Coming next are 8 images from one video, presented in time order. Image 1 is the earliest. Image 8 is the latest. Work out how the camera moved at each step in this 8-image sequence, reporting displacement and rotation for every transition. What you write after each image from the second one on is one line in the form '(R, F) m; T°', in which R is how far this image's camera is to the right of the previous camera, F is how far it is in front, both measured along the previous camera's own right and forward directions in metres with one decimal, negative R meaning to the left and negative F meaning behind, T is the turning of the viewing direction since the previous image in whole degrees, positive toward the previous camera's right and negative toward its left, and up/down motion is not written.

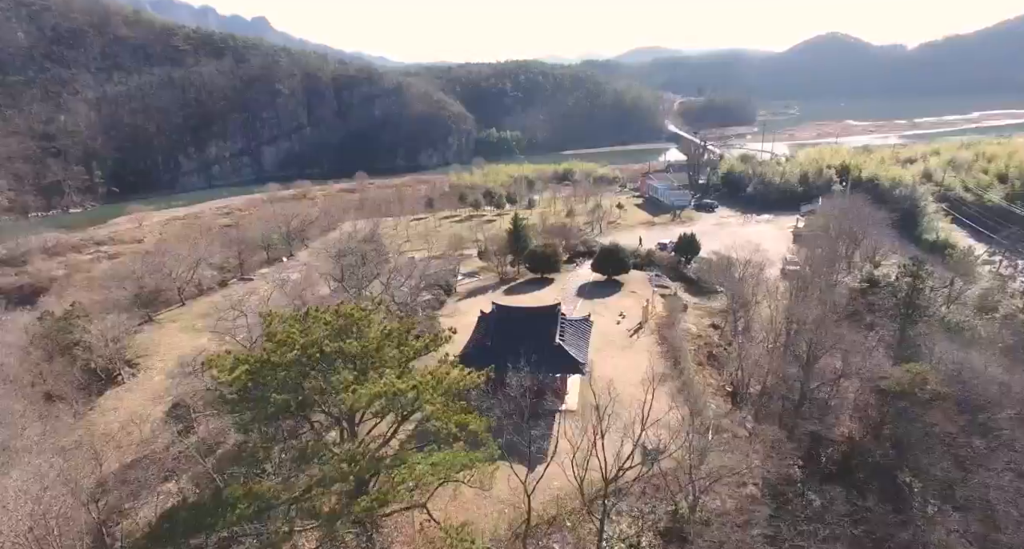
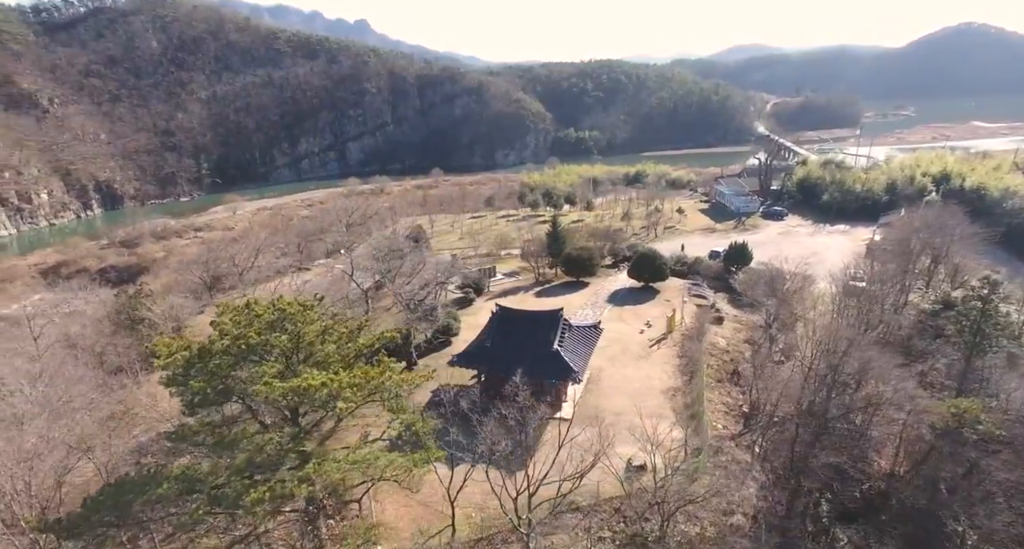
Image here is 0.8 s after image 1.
(+2.1, +0.2) m; -8°
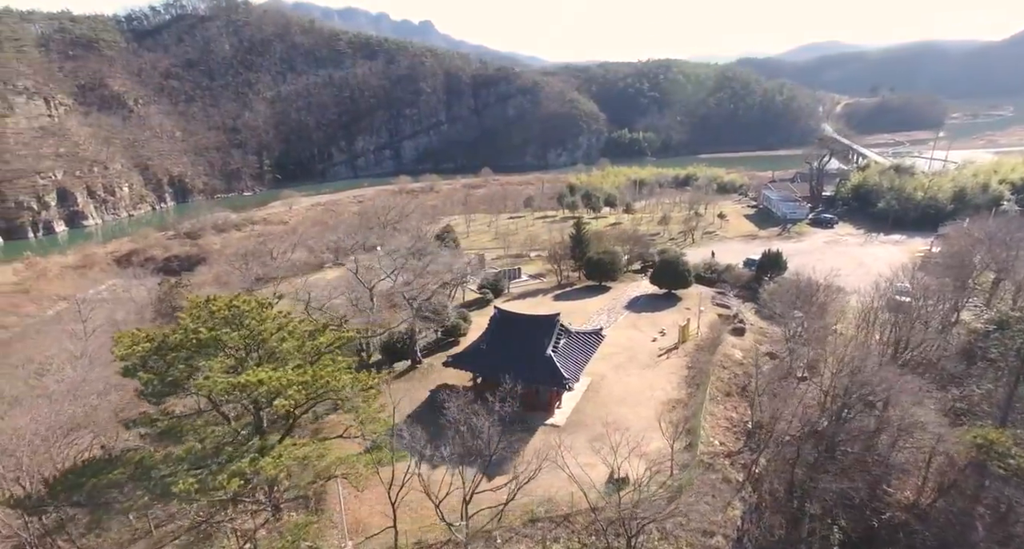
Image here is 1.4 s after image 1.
(+1.6, +0.1) m; -5°
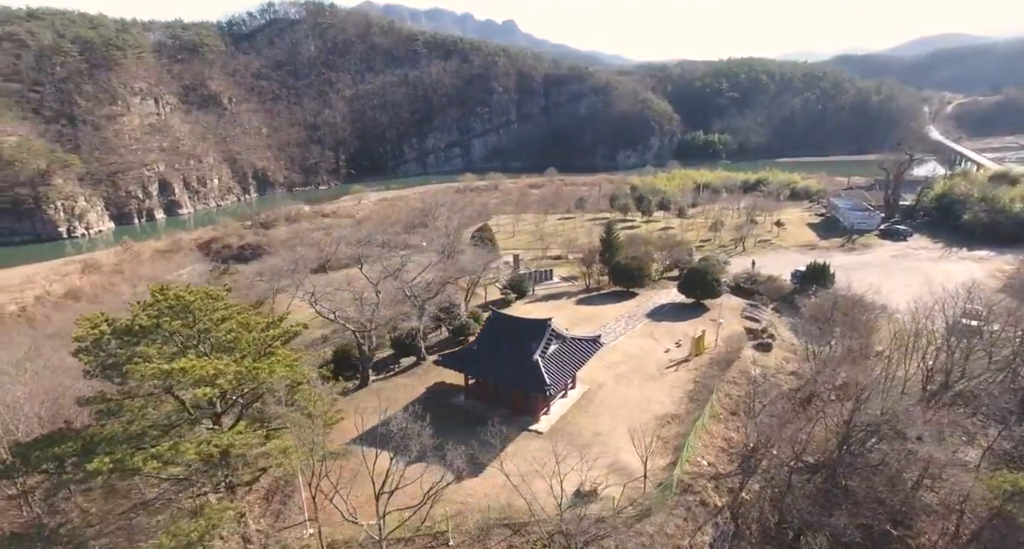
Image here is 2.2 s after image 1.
(+2.2, +0.2) m; -7°
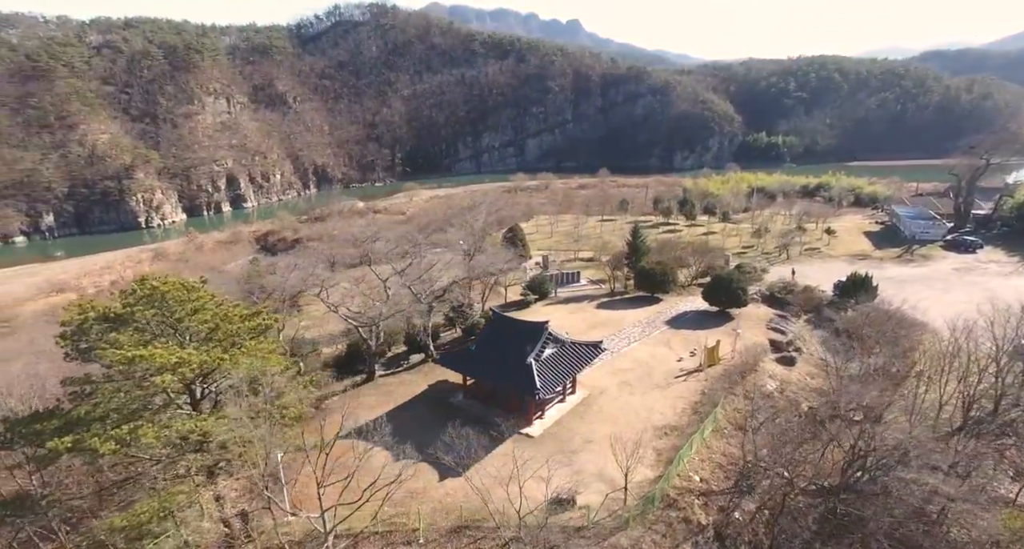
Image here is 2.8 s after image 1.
(+1.6, +0.2) m; -6°
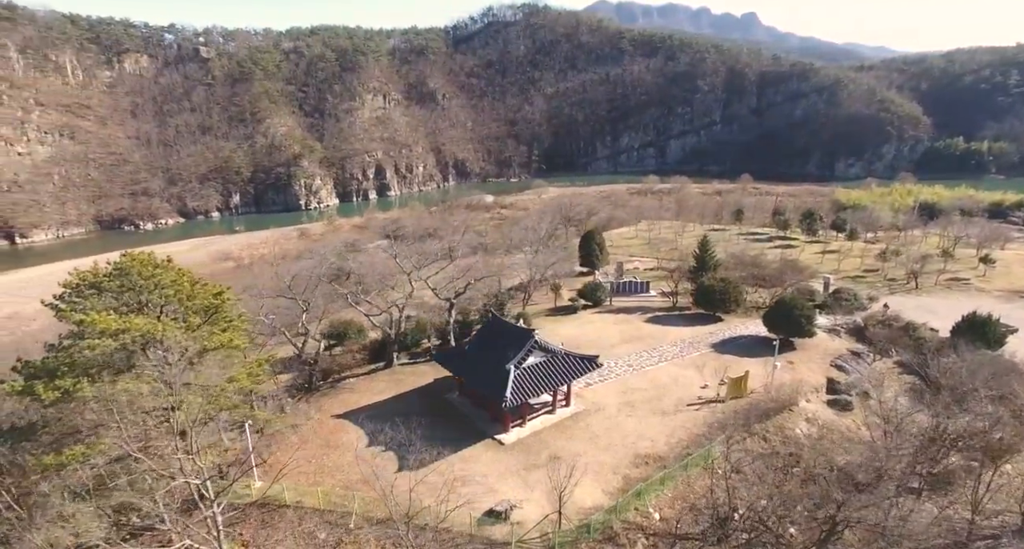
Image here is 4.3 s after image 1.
(+4.0, +0.7) m; -14°
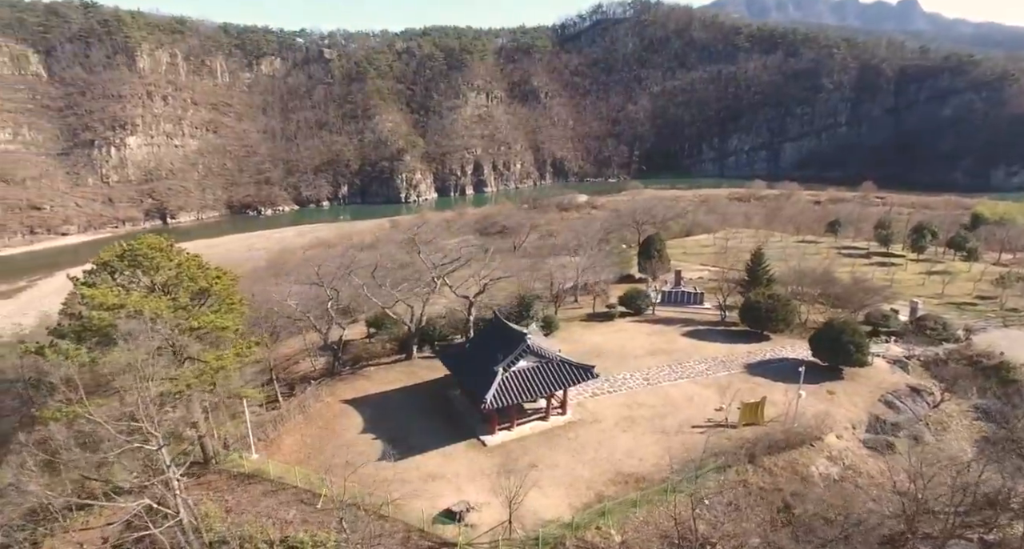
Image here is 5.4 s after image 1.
(+2.8, +0.4) m; -11°
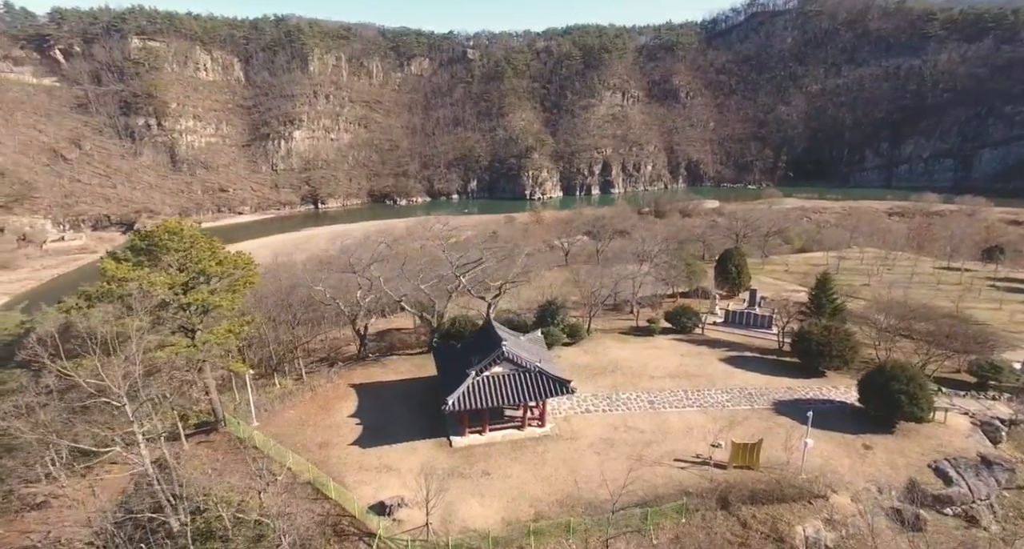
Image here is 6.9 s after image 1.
(+4.1, +0.7) m; -14°
